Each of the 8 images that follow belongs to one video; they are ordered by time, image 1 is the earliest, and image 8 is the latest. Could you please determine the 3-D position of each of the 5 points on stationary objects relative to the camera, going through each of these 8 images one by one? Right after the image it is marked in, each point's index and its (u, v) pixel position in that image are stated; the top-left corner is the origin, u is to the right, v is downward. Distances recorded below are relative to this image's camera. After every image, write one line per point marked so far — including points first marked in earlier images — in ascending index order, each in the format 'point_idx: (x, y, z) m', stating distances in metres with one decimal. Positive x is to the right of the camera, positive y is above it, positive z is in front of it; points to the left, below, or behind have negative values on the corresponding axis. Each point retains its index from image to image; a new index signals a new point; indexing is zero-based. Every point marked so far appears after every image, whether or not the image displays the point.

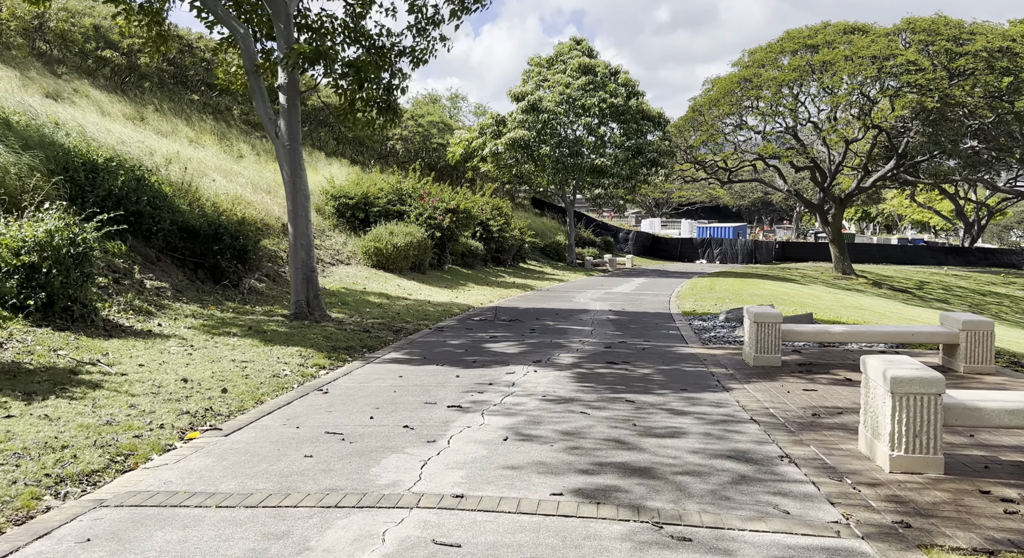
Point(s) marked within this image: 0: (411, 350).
0: (-1.4, -1.0, +10.7) m
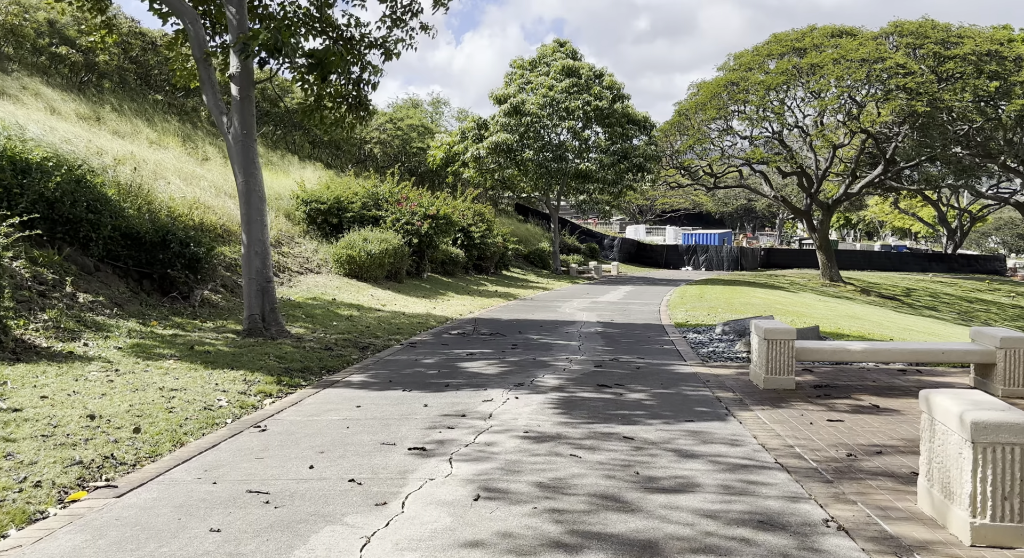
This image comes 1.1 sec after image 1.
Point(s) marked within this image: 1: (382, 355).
0: (-1.6, -1.1, +9.5) m
1: (-1.8, -1.0, +10.7) m
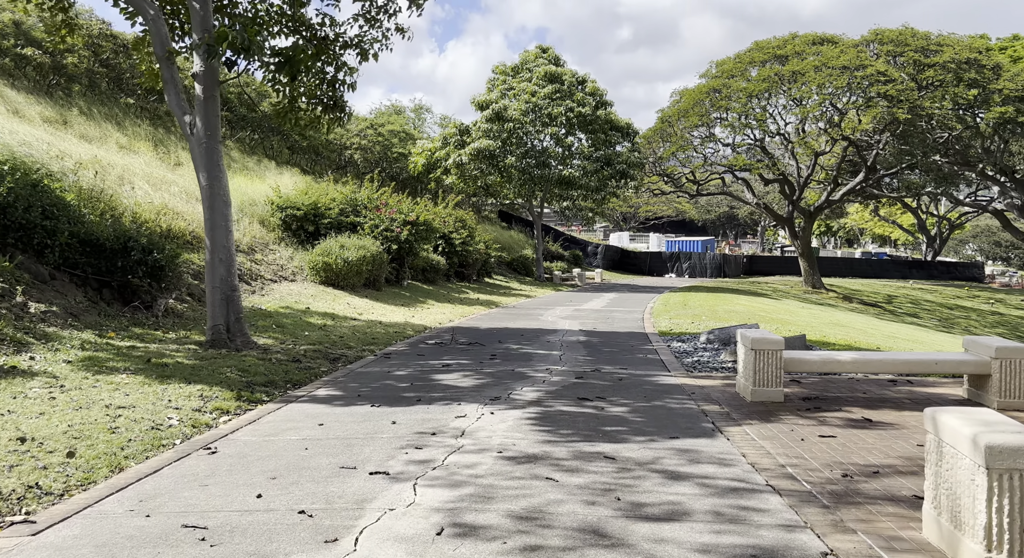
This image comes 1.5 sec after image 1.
0: (-1.9, -1.2, +9.0) m
1: (-2.1, -1.2, +10.2) m
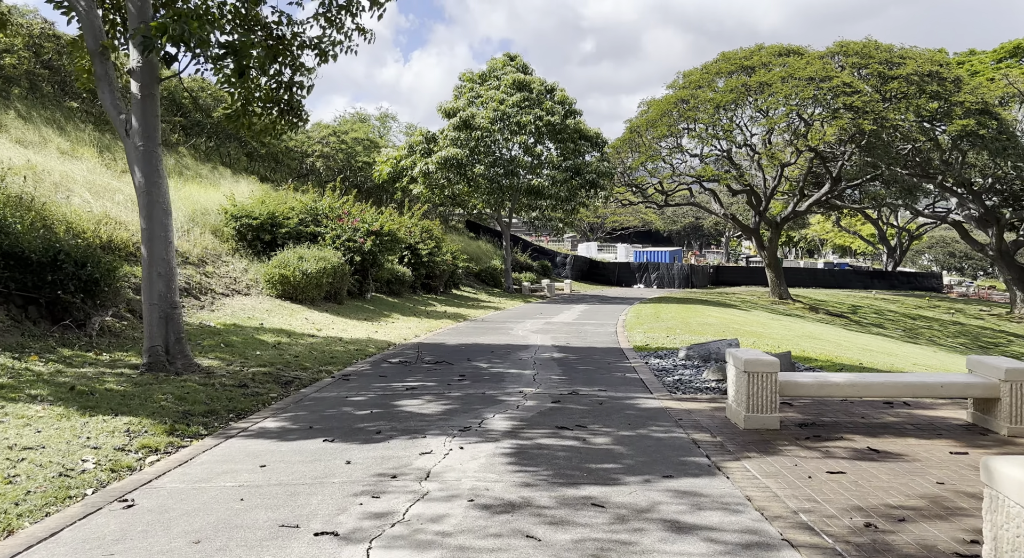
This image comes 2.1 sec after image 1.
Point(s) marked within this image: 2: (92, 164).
0: (-2.2, -1.4, +8.1) m
1: (-2.4, -1.3, +9.3) m
2: (-9.9, +2.7, +18.5) m
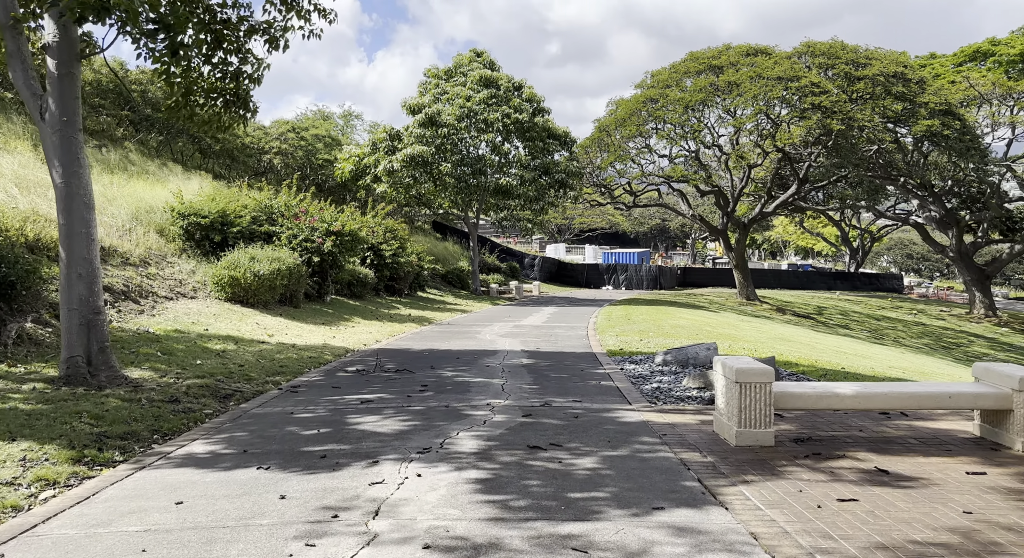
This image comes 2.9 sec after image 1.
0: (-2.5, -1.4, +7.2) m
1: (-2.8, -1.4, +8.4) m
2: (-10.6, +2.6, +17.2) m
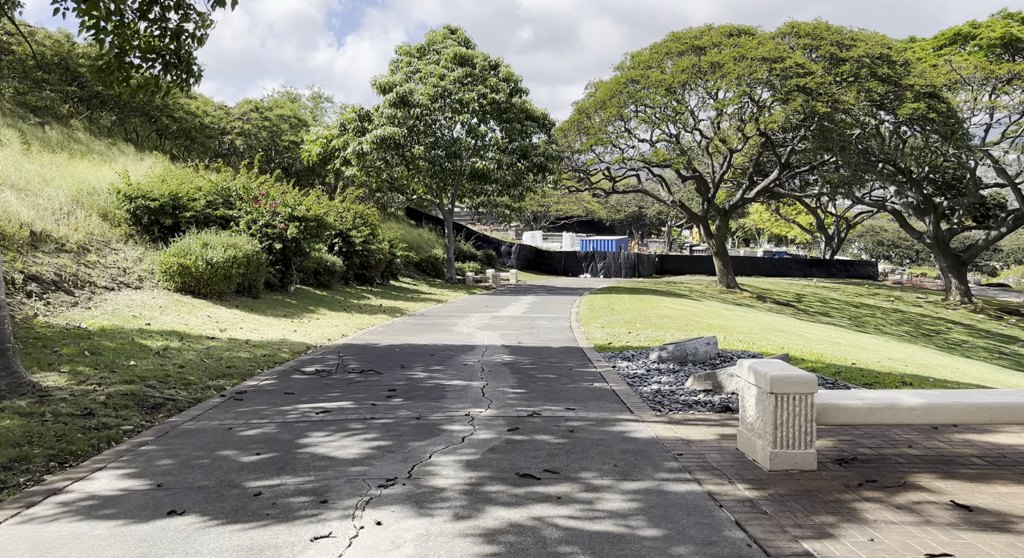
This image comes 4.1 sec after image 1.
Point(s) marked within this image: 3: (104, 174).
0: (-2.7, -1.3, +5.8) m
1: (-2.9, -1.3, +7.0) m
2: (-11.1, +2.9, +15.5) m
3: (-9.5, +2.4, +18.3) m
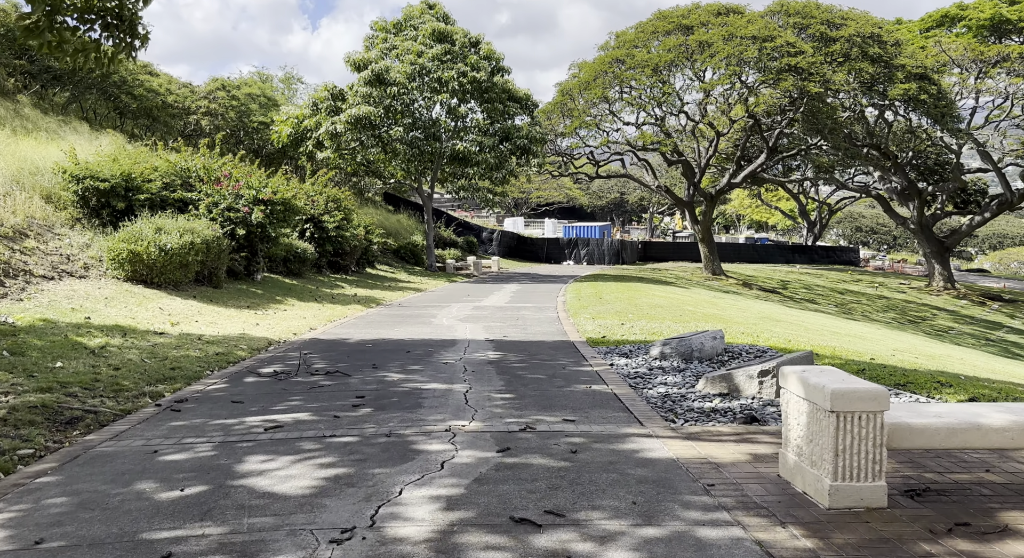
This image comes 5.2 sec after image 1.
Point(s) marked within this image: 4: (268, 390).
0: (-2.7, -1.3, +4.5) m
1: (-3.0, -1.2, +5.7) m
2: (-11.4, +3.1, +14.0) m
3: (-9.8, +2.7, +16.8) m
4: (-2.5, -1.1, +8.0) m
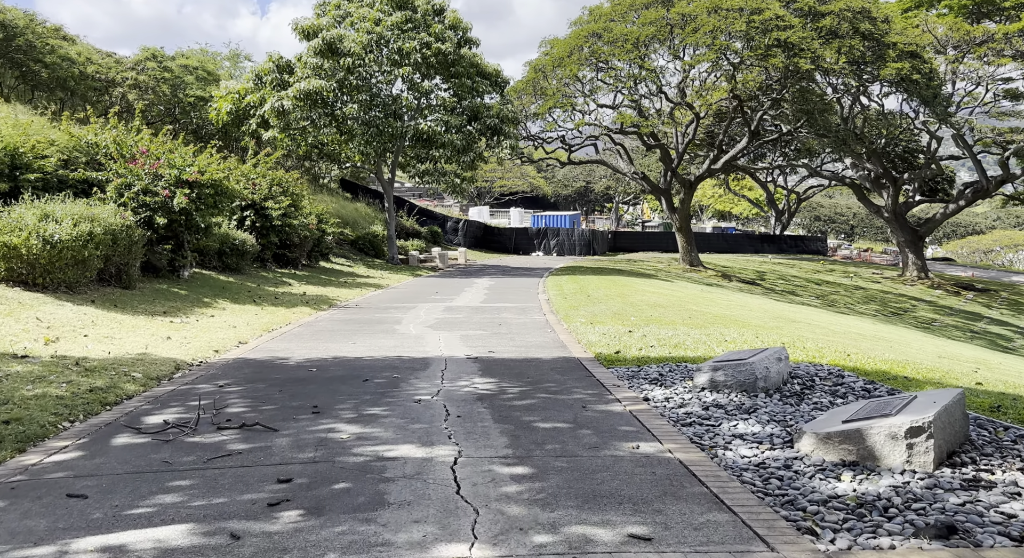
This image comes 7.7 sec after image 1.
0: (-2.5, -1.4, +1.6) m
1: (-2.8, -1.3, +2.7) m
2: (-11.6, +3.0, +10.6) m
3: (-10.2, +2.7, +13.5) m
4: (-2.4, -1.2, +5.1) m
